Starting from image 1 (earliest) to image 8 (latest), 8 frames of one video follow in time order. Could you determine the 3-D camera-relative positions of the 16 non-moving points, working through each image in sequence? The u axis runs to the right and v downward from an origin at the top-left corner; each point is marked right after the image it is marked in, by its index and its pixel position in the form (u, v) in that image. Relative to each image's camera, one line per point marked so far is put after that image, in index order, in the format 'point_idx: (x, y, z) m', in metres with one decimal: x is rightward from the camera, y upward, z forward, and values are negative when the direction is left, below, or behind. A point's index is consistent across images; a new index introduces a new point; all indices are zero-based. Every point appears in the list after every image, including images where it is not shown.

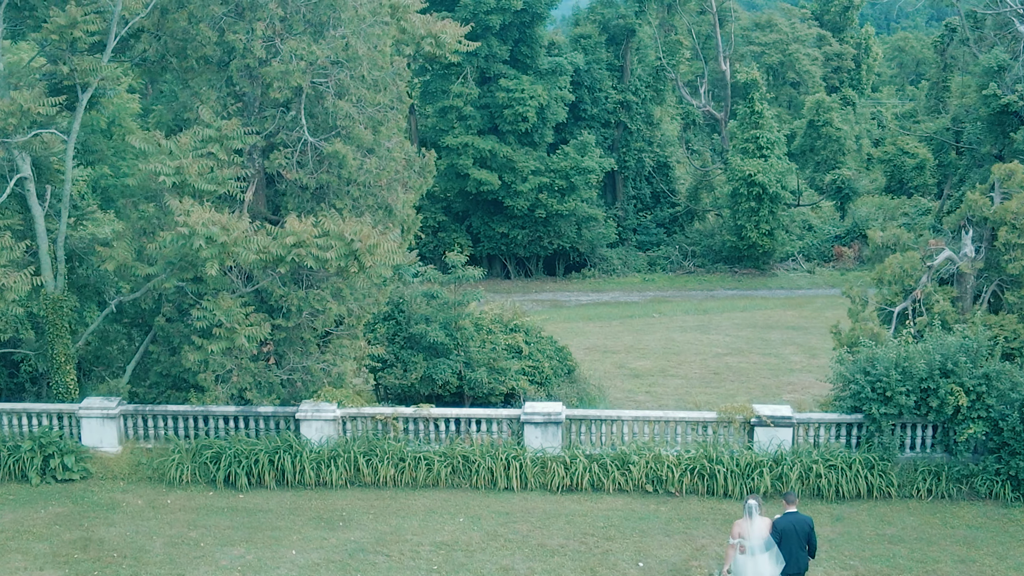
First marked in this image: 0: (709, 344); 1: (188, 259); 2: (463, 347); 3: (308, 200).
0: (+3.3, -0.9, +18.6) m
1: (-2.6, +0.2, +8.9) m
2: (-0.6, -0.8, +13.9) m
3: (-1.9, +0.8, +10.1) m
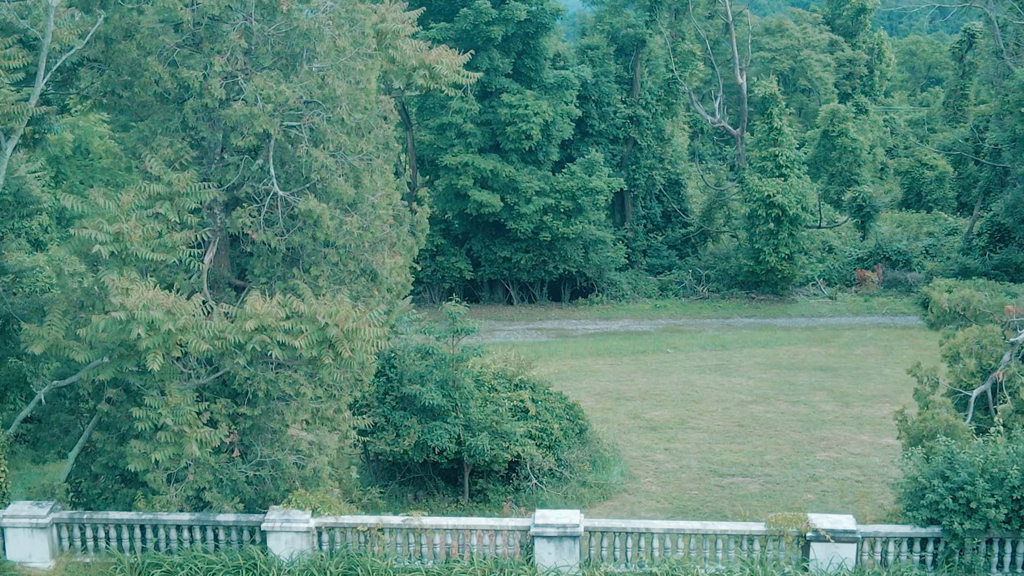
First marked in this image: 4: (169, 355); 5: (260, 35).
0: (+3.4, -1.6, +17.0) m
1: (-2.5, -0.4, +7.3) m
2: (-0.5, -1.4, +12.4) m
3: (-1.8, +0.2, +8.6) m
4: (-2.3, -0.4, +7.3) m
5: (-1.9, +1.9, +8.3) m
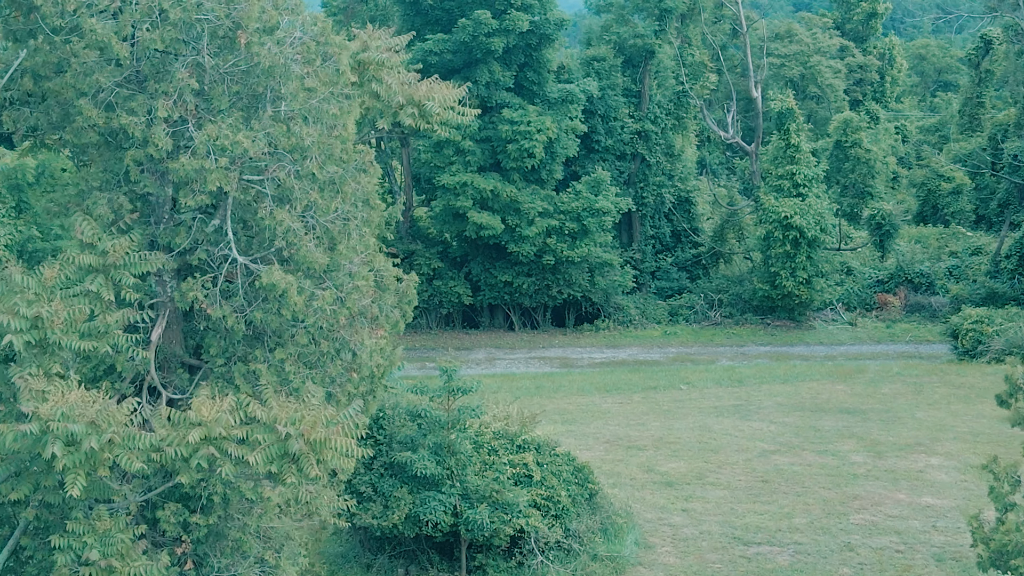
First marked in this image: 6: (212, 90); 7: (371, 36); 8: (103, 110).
0: (+3.4, -2.1, +15.7) m
1: (-2.5, -0.9, +6.0) m
2: (-0.5, -1.9, +11.0) m
3: (-1.8, -0.4, +7.2) m
4: (-2.3, -1.0, +6.0) m
5: (-1.9, +1.3, +6.9) m
6: (-1.9, +1.2, +6.9) m
7: (-1.0, +1.9, +8.3) m
8: (-2.6, +1.1, +6.9) m
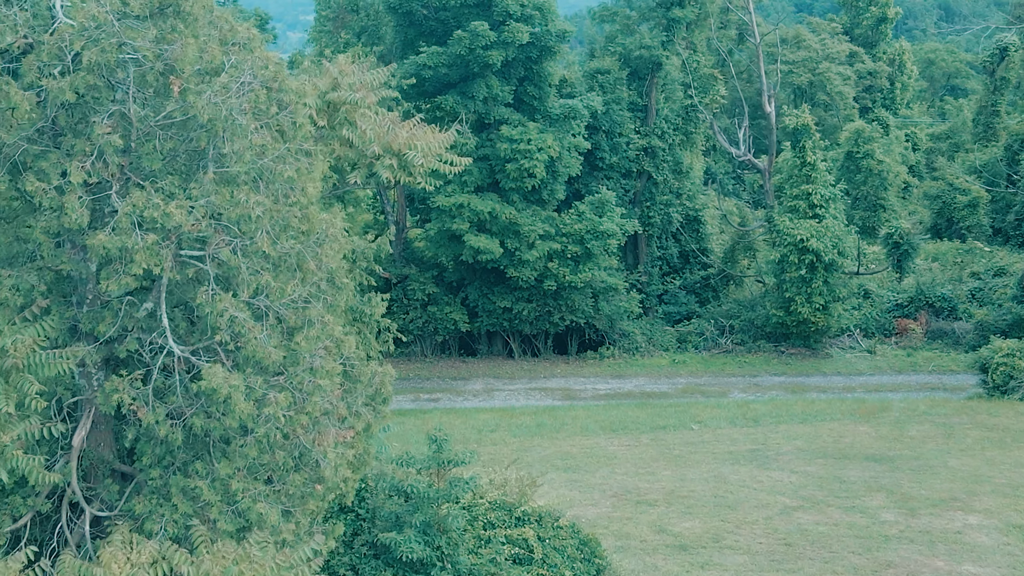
0: (+3.4, -2.6, +14.4) m
1: (-2.5, -1.4, +4.7) m
2: (-0.5, -2.4, +9.8) m
3: (-1.8, -0.9, +5.9) m
4: (-2.3, -1.5, +4.7) m
5: (-1.9, +0.8, +5.7) m
6: (-1.9, +0.7, +5.7) m
7: (-1.1, +1.4, +7.0) m
8: (-2.6, +0.6, +5.6) m
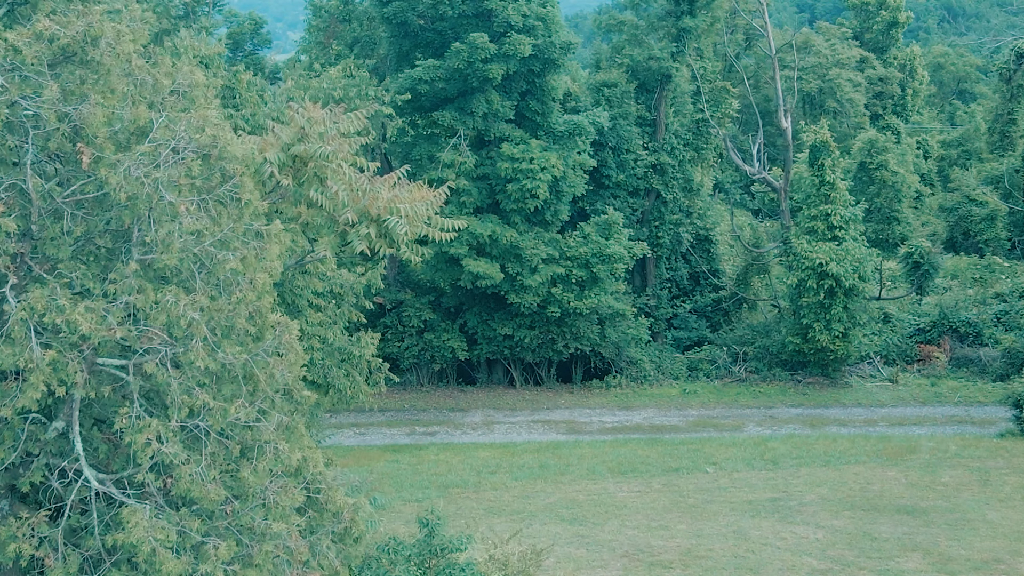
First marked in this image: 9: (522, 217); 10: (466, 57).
0: (+3.4, -3.1, +13.2) m
1: (-2.5, -1.9, +3.5) m
2: (-0.5, -2.9, +8.6) m
3: (-1.8, -1.4, +4.7) m
4: (-2.3, -2.0, +3.5) m
5: (-1.9, +0.3, +4.4) m
6: (-1.9, +0.2, +4.5) m
7: (-1.0, +0.9, +5.8) m
8: (-2.6, +0.1, +4.4) m
9: (+0.2, +1.3, +19.8) m
10: (-0.8, +3.8, +18.3) m
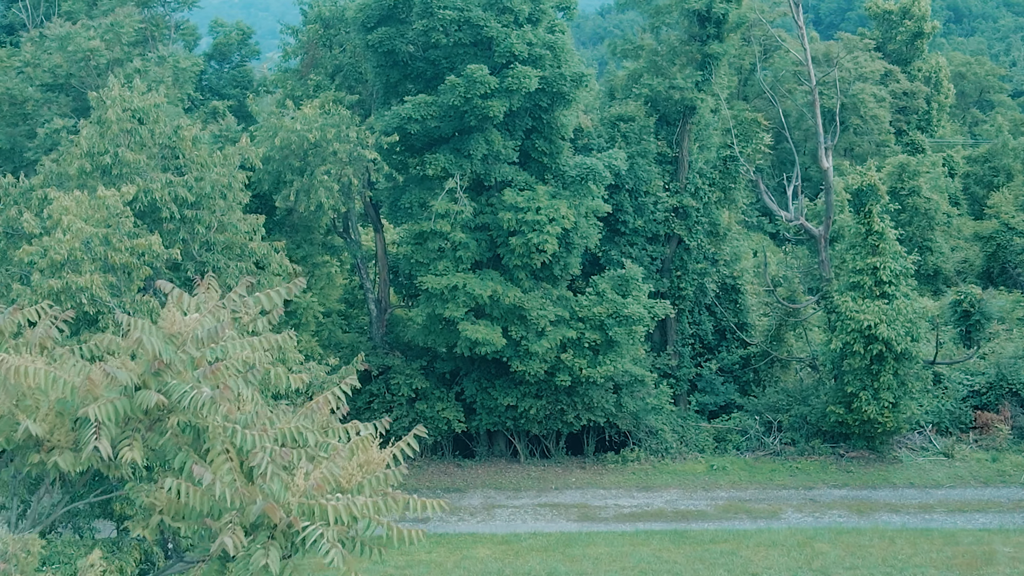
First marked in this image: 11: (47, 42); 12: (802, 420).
0: (+3.4, -4.1, +10.7) m
1: (-2.5, -3.0, +1.0) m
2: (-0.5, -4.0, +6.0) m
3: (-1.8, -2.4, +2.2) m
4: (-2.2, -3.0, +1.0) m
5: (-1.8, -0.7, +1.9) m
6: (-1.8, -0.8, +1.9) m
7: (-1.0, -0.2, +3.3) m
8: (-2.5, -0.9, +1.9) m
9: (+0.2, +0.2, +17.3) m
10: (-0.7, +2.8, +15.8) m
11: (-7.0, +3.7, +16.7) m
12: (+5.0, -2.3, +19.1) m
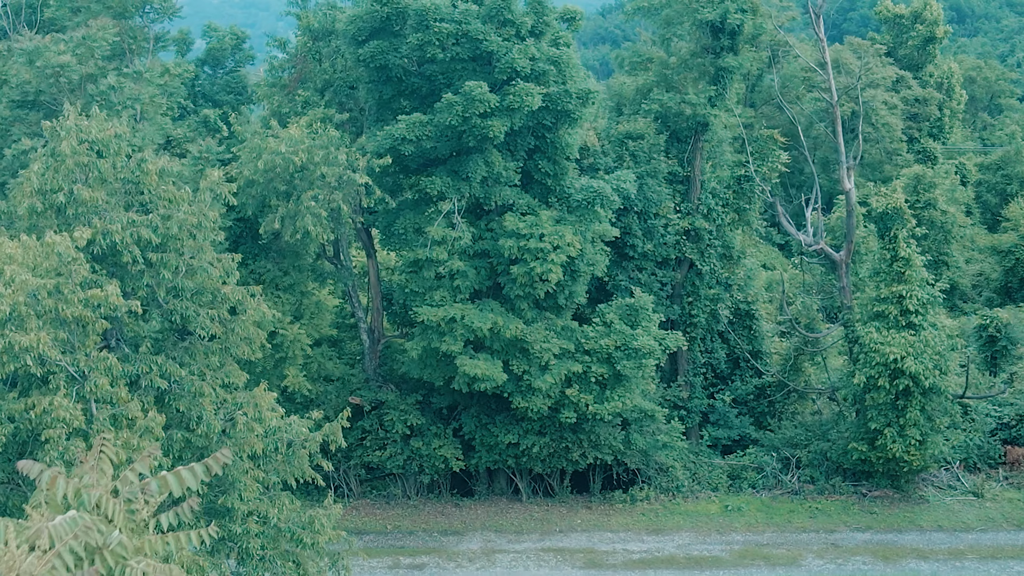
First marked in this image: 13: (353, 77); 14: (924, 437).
0: (+3.5, -4.6, +9.6) m
1: (-2.5, -3.4, -0.1) m
2: (-0.5, -4.4, +4.9) m
3: (-1.7, -2.9, +1.1) m
4: (-2.2, -3.5, -0.1) m
5: (-1.8, -1.2, +0.8) m
6: (-1.8, -1.3, +0.8) m
7: (-1.0, -0.6, +2.1) m
8: (-2.5, -1.4, +0.8) m
9: (+0.3, -0.2, +16.2) m
10: (-0.7, +2.3, +14.7) m
11: (-7.0, +3.3, +15.6) m
12: (+5.0, -2.7, +17.9) m
13: (-2.4, +3.1, +16.4) m
14: (+6.2, -2.2, +16.7) m
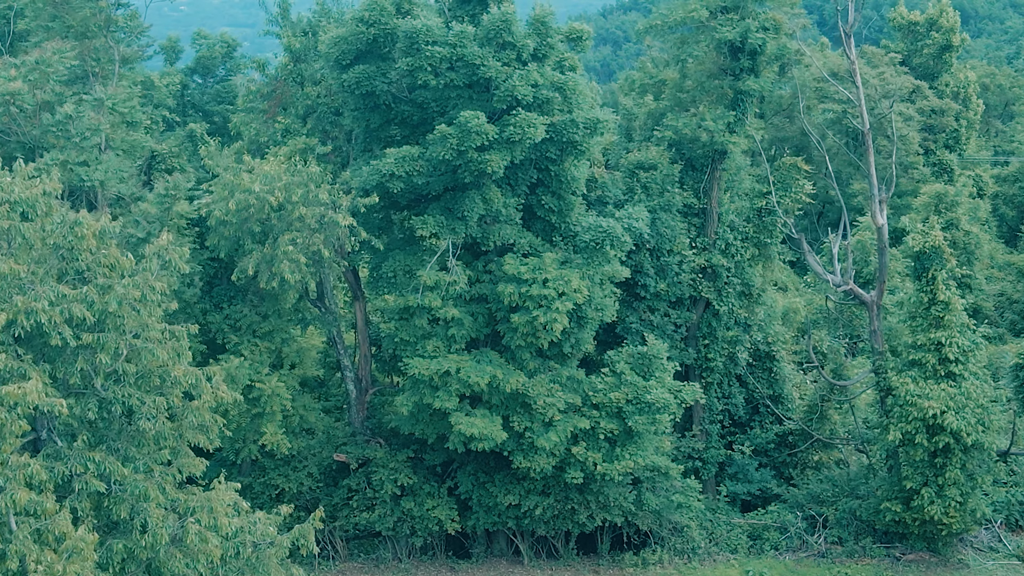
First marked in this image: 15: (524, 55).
0: (+3.5, -5.2, +8.1) m
1: (-2.5, -4.1, -1.6) m
2: (-0.5, -5.1, +3.4) m
3: (-1.7, -3.5, -0.4) m
4: (-2.2, -4.1, -1.6) m
5: (-1.8, -1.8, -0.7) m
6: (-1.8, -1.9, -0.7) m
7: (-1.0, -1.3, +0.7) m
8: (-2.5, -2.0, -0.7) m
9: (+0.3, -0.9, +14.7) m
10: (-0.7, +1.7, +13.2) m
11: (-7.0, +2.6, +14.1) m
12: (+5.0, -3.3, +16.4) m
13: (-2.3, +2.5, +14.9) m
14: (+6.2, -2.9, +15.2) m
15: (+0.2, +2.9, +13.8) m
